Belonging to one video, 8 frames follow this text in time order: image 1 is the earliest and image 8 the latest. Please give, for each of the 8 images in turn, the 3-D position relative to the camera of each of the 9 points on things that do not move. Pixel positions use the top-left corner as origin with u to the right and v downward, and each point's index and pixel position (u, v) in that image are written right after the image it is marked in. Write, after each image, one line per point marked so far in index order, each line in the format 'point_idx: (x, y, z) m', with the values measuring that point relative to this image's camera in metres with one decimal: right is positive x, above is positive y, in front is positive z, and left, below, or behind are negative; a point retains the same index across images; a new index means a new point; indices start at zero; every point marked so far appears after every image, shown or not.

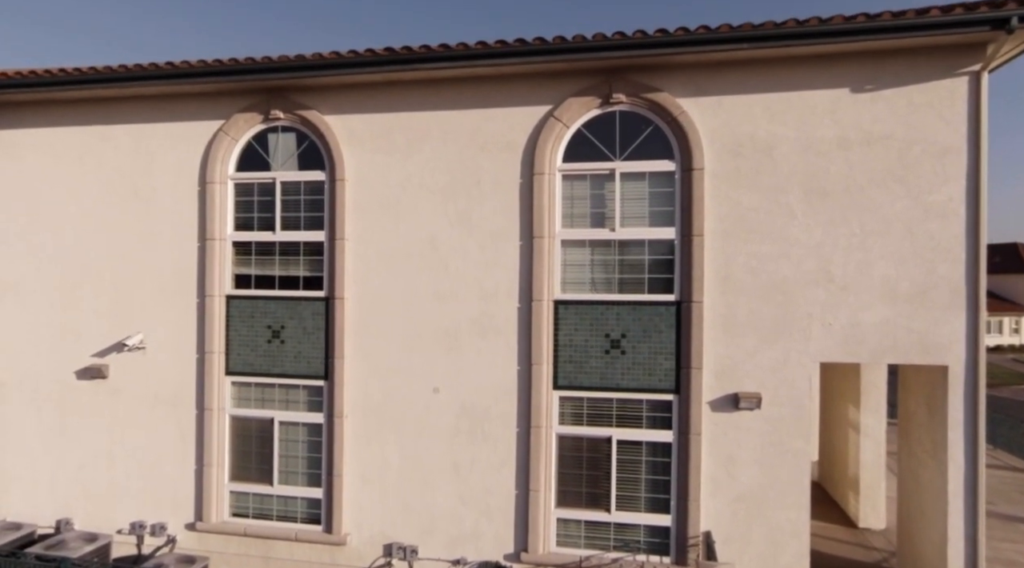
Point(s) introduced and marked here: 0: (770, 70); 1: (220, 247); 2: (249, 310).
0: (+2.9, +2.4, +8.1) m
1: (-3.7, +0.5, +9.3) m
2: (-3.4, -0.3, +9.2) m
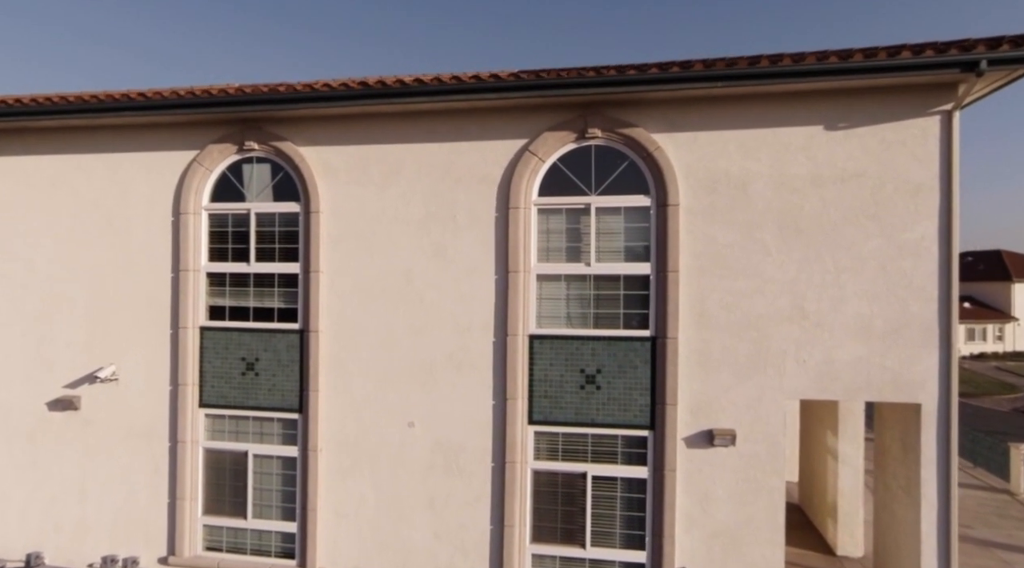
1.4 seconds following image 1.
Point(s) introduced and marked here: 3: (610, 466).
0: (+2.6, +2.0, +8.1) m
1: (-4.0, +0.1, +9.2) m
2: (-3.7, -0.7, +9.2) m
3: (+1.1, -2.1, +8.3) m
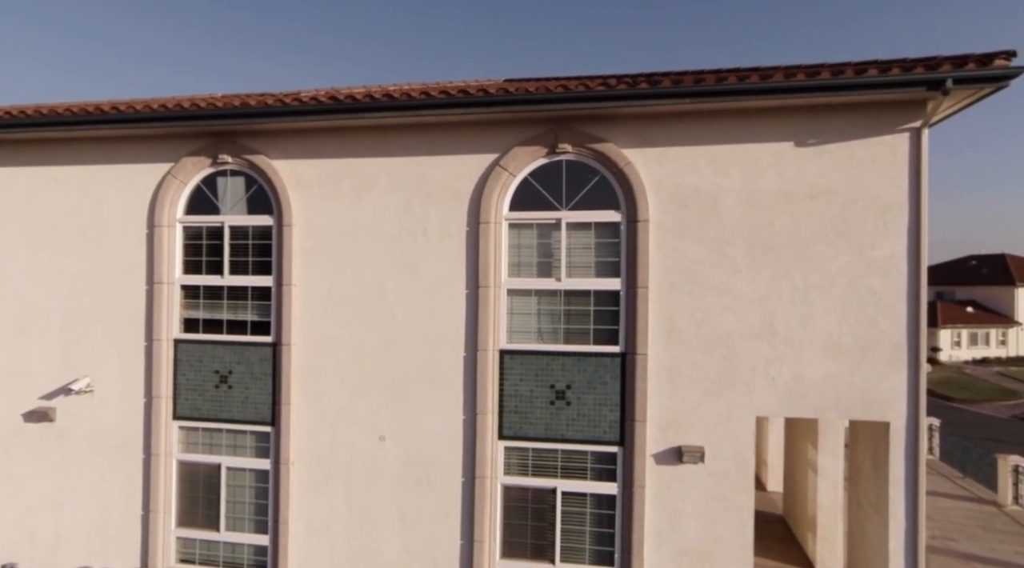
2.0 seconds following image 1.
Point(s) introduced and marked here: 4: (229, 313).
0: (+2.2, +1.8, +8.0) m
1: (-4.4, -0.1, +9.2) m
2: (-4.0, -0.9, +9.2) m
3: (+0.8, -2.3, +8.3) m
4: (-3.6, -0.4, +9.2) m
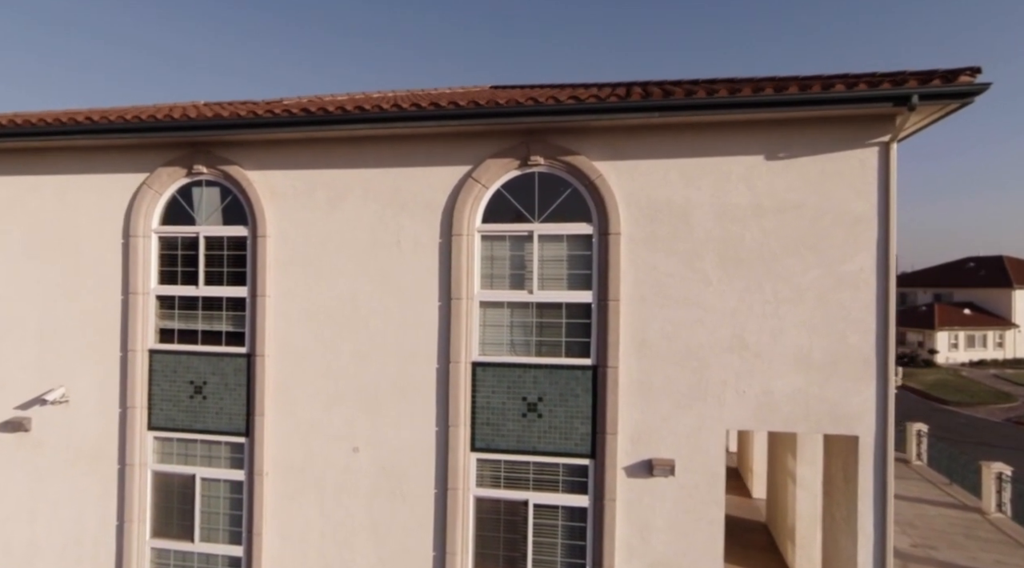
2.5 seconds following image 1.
0: (+1.9, +1.6, +8.0) m
1: (-4.7, -0.2, +9.2) m
2: (-4.3, -1.0, +9.2) m
3: (+0.5, -2.4, +8.3) m
4: (-3.9, -0.5, +9.2) m
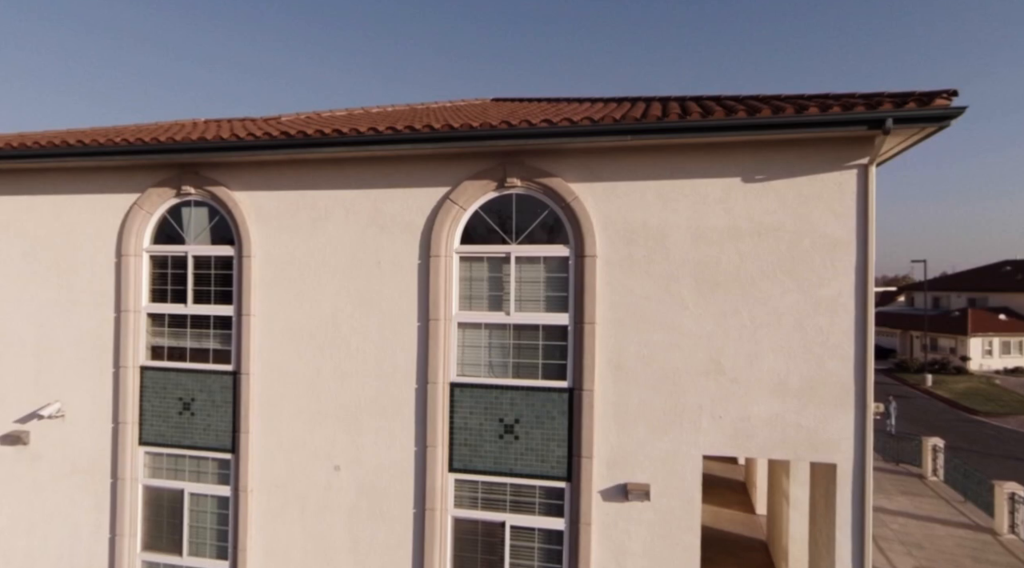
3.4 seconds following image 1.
0: (+1.6, +1.4, +8.0) m
1: (-4.9, -0.4, +9.4) m
2: (-4.5, -1.3, +9.4) m
3: (+0.2, -2.7, +8.3) m
4: (-4.1, -0.7, +9.3) m
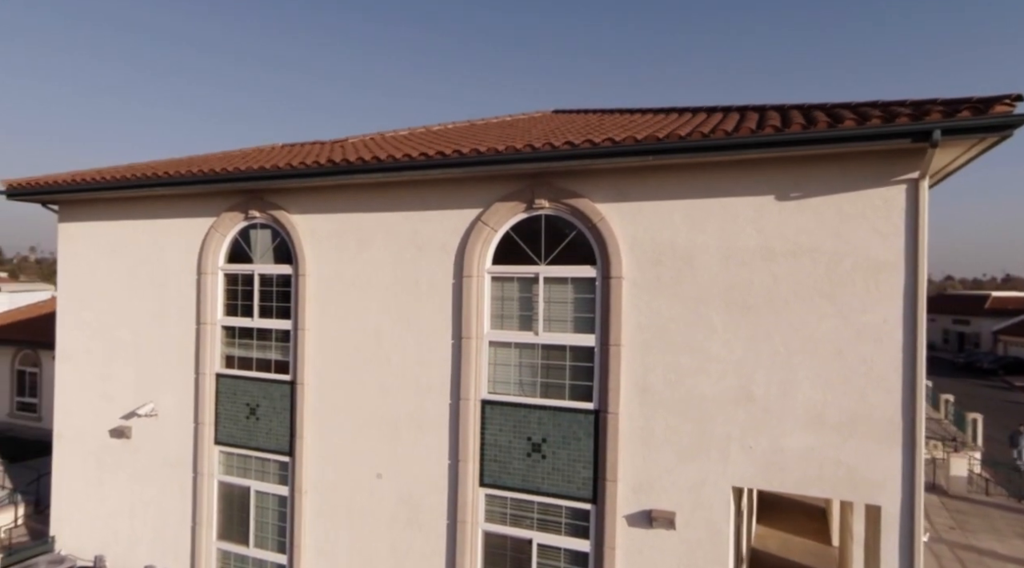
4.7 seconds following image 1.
0: (+1.9, +1.1, +7.7) m
1: (-4.3, -0.6, +10.3) m
2: (-3.9, -1.5, +10.2) m
3: (+0.5, -2.9, +8.3) m
4: (-3.5, -0.9, +10.1) m
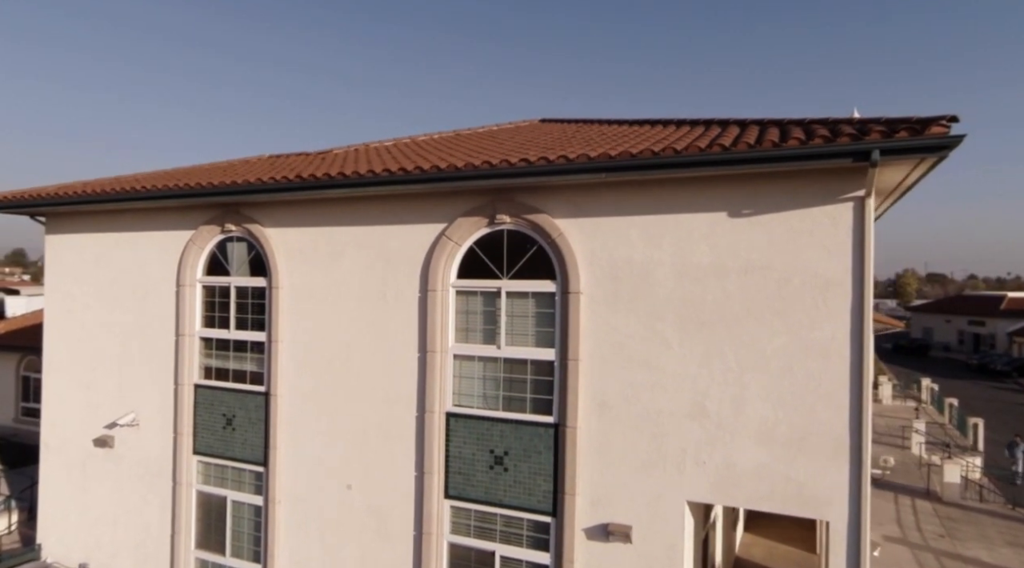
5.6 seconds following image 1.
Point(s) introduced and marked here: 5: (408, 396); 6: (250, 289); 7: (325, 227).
0: (+1.4, +1.0, +7.8) m
1: (-4.7, -0.8, +10.5) m
2: (-4.3, -1.6, +10.4) m
3: (+0.1, -3.1, +8.4) m
4: (-3.9, -1.1, +10.3) m
5: (-1.3, -1.4, +9.0) m
6: (-3.7, -0.1, +10.2) m
7: (-2.4, +0.8, +9.5) m
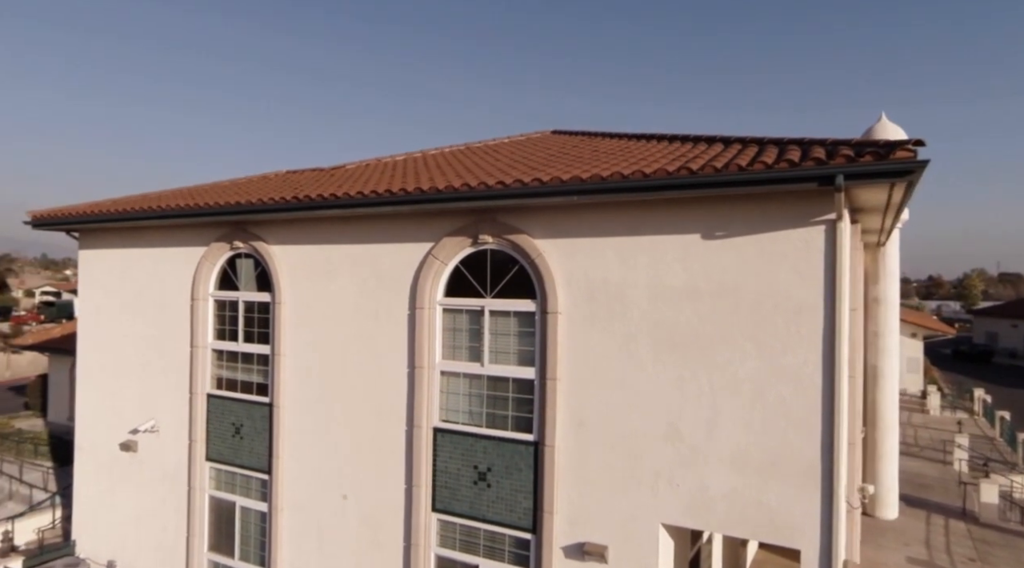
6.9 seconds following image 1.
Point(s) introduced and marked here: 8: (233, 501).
0: (+1.2, +0.8, +7.8) m
1: (-4.7, -1.0, +11.0) m
2: (-4.4, -1.9, +10.9) m
3: (-0.2, -3.3, +8.5) m
4: (-4.0, -1.3, +10.7) m
5: (-1.4, -1.6, +9.2) m
6: (-3.7, -0.3, +10.6) m
7: (-2.5, +0.5, +9.9) m
8: (-4.1, -3.2, +10.8) m
